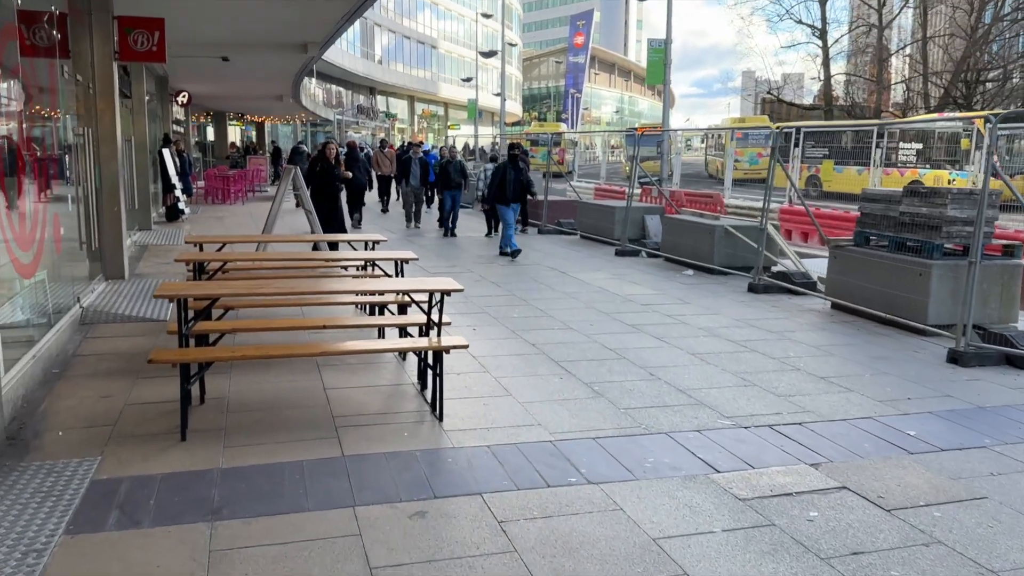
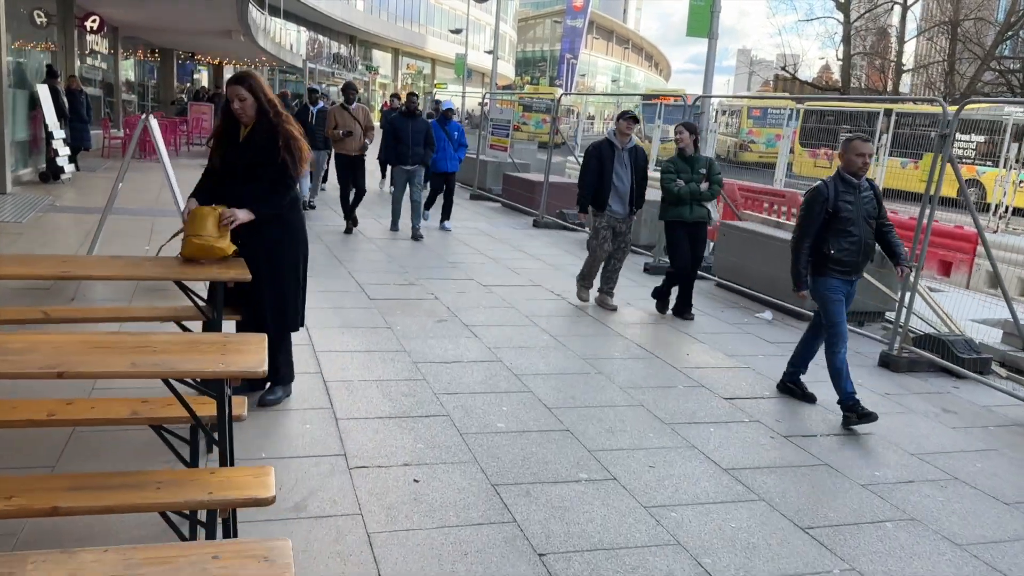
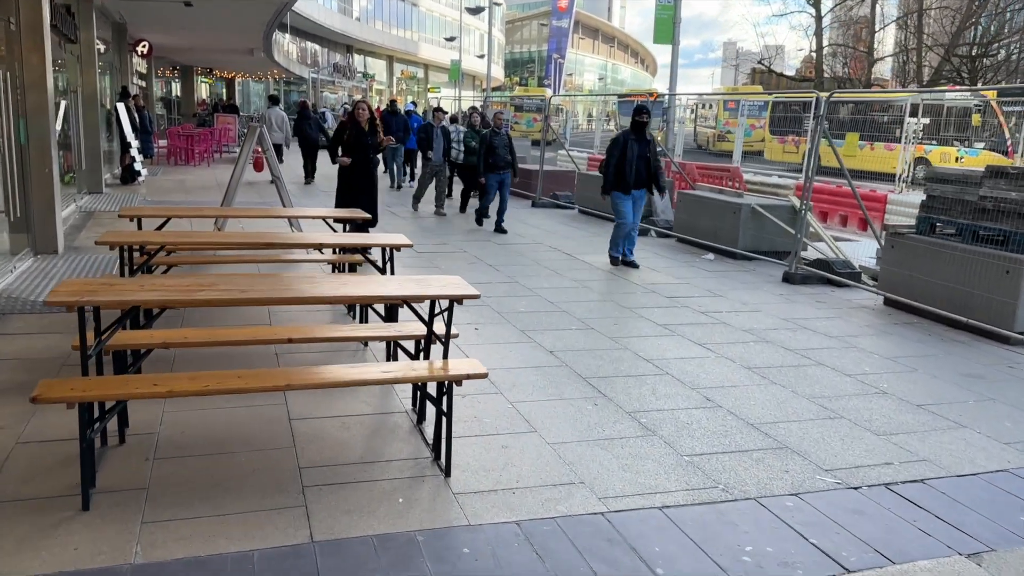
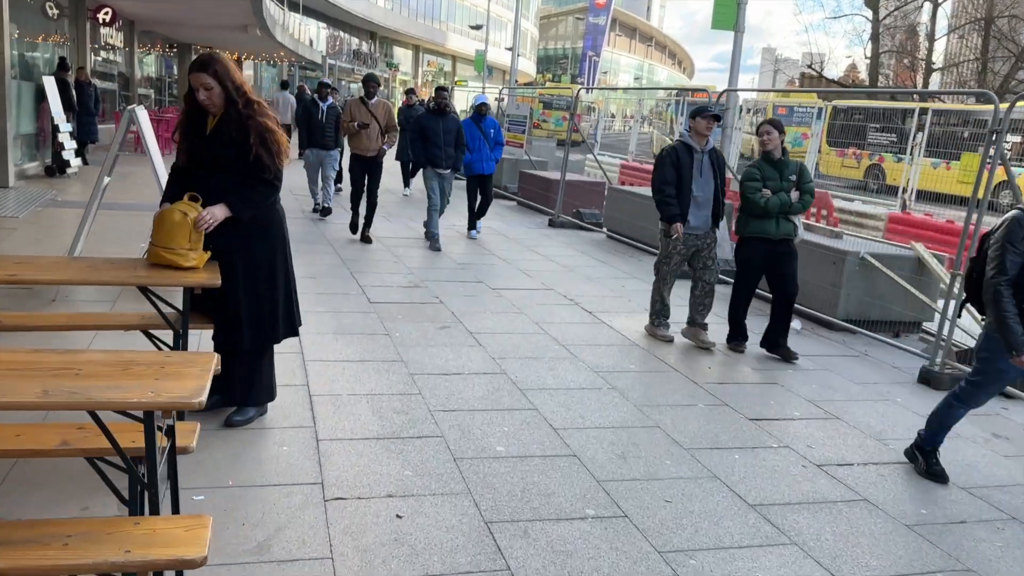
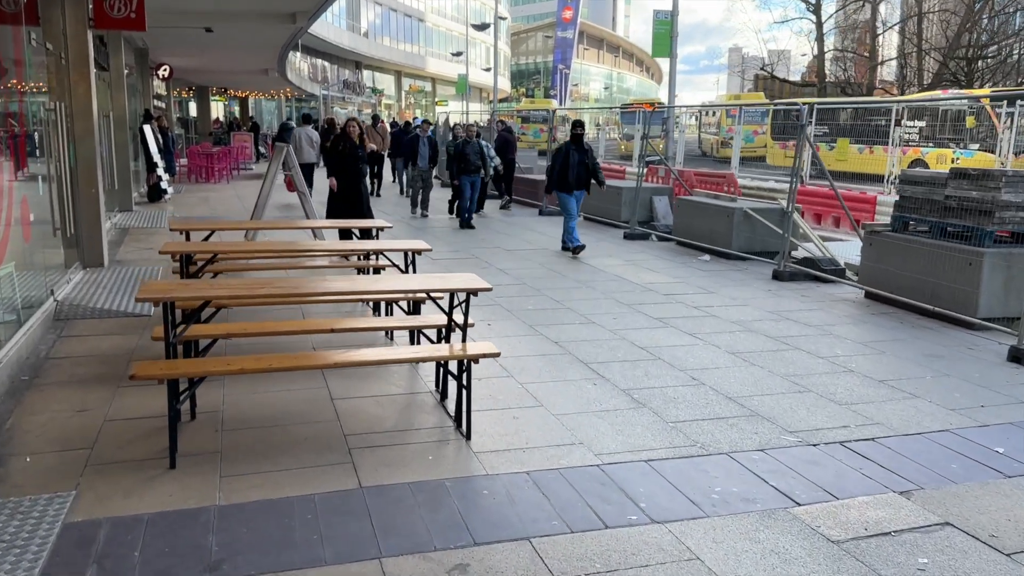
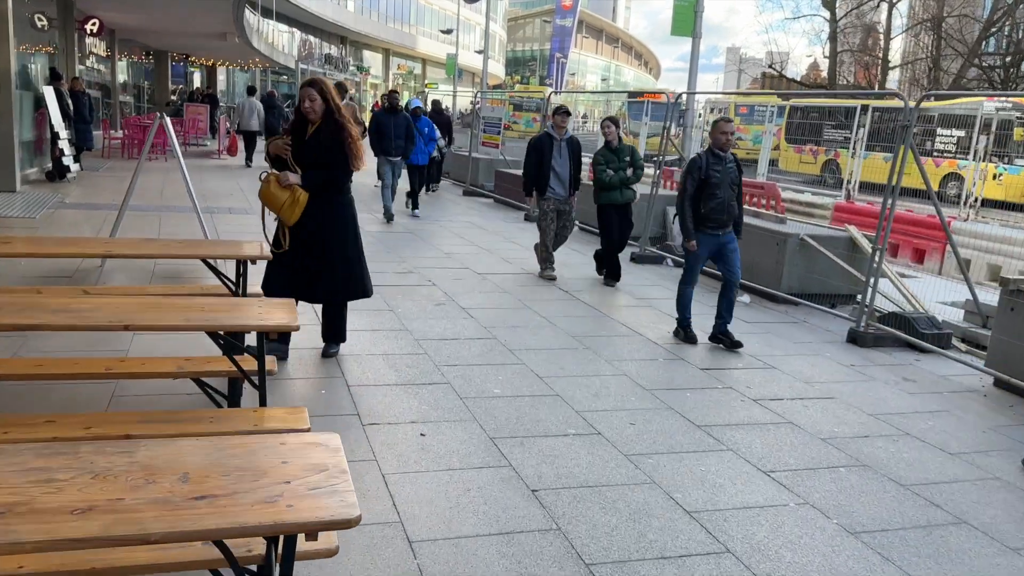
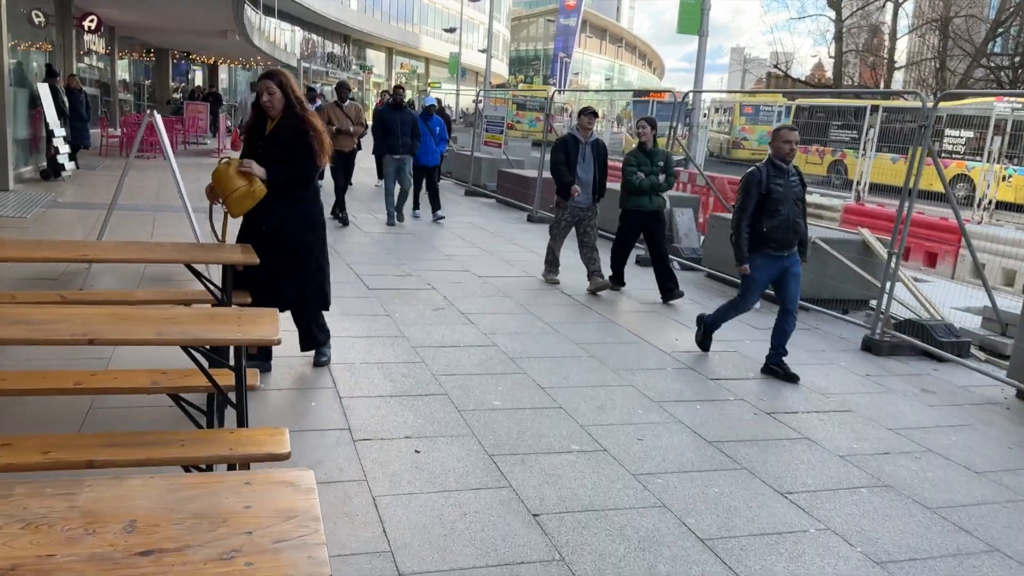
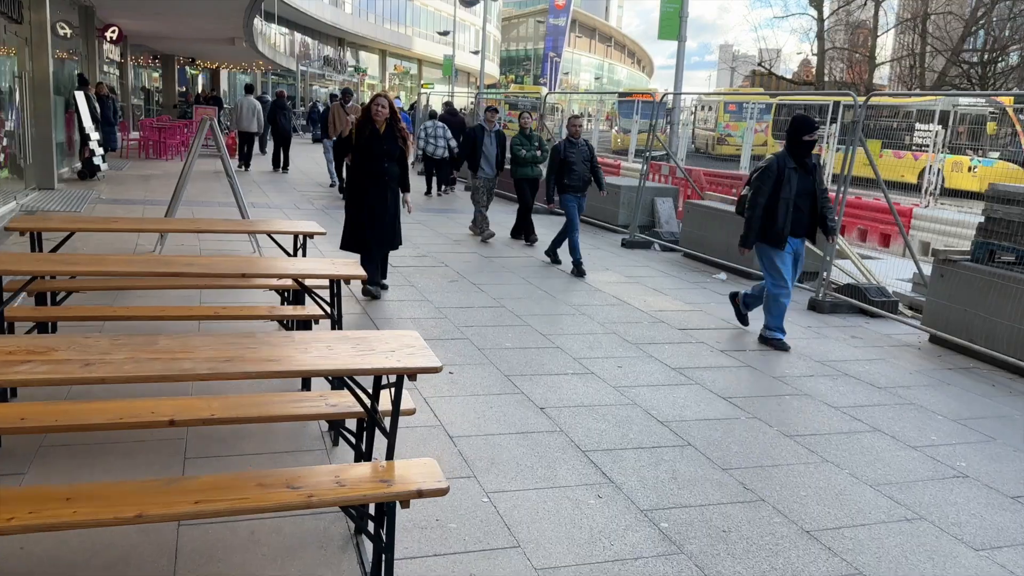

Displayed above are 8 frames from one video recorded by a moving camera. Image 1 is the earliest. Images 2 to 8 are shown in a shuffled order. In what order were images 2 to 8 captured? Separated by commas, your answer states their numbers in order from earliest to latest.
5, 3, 8, 6, 7, 2, 4
